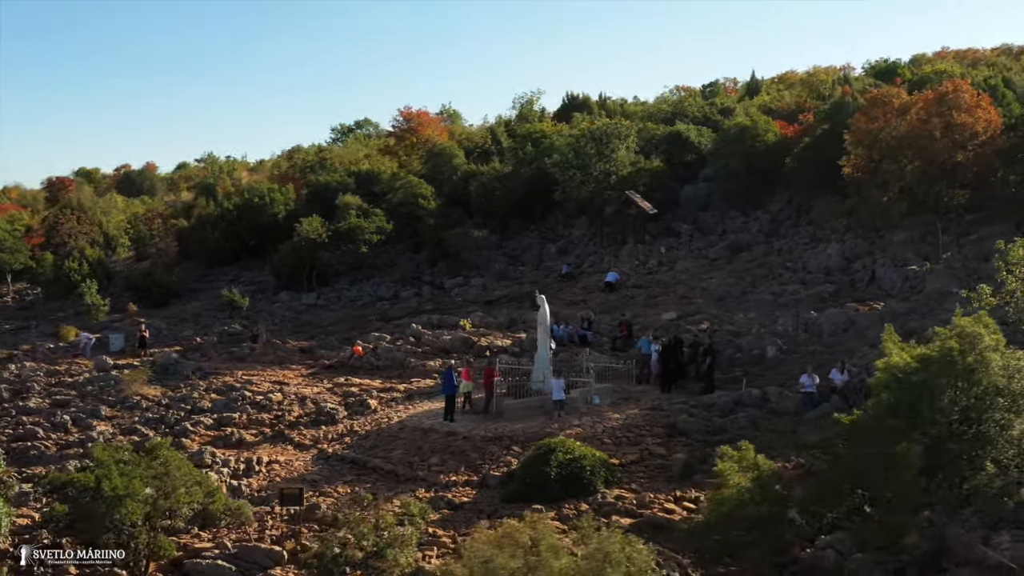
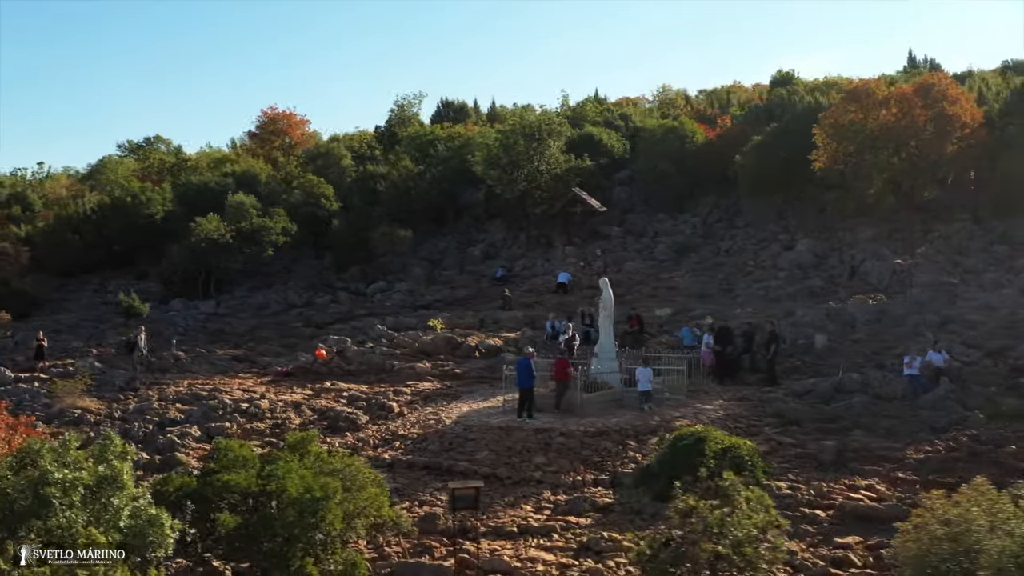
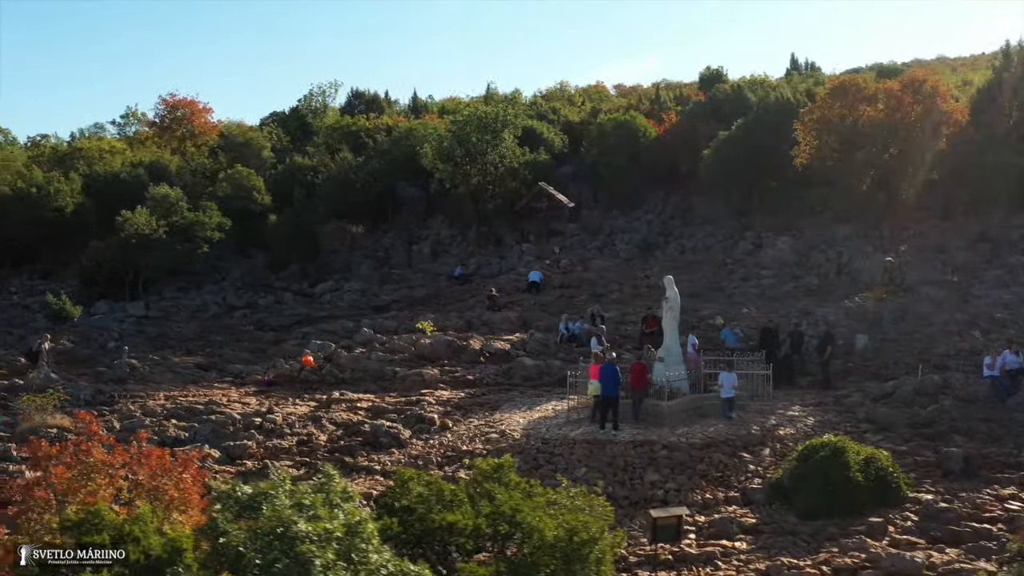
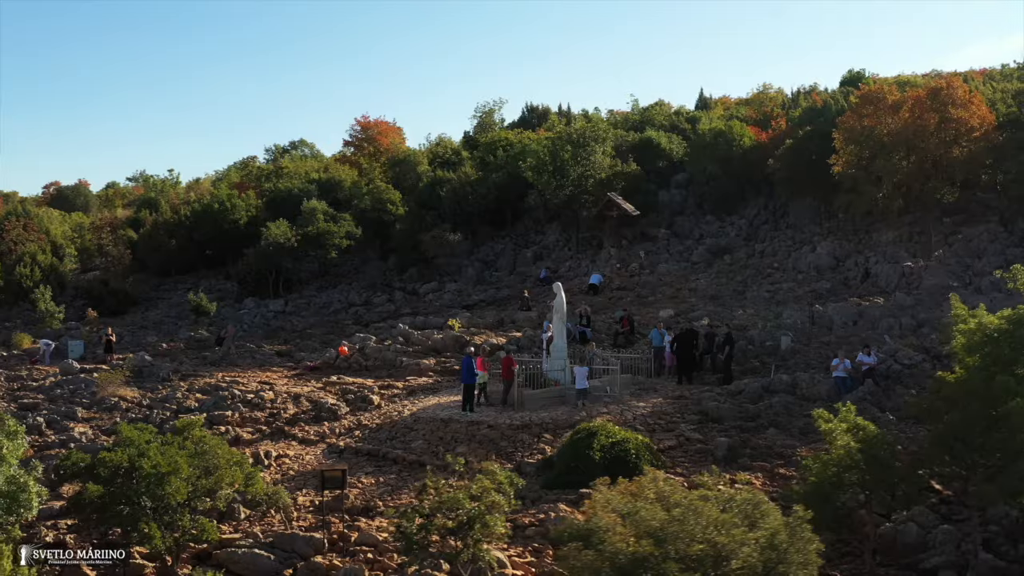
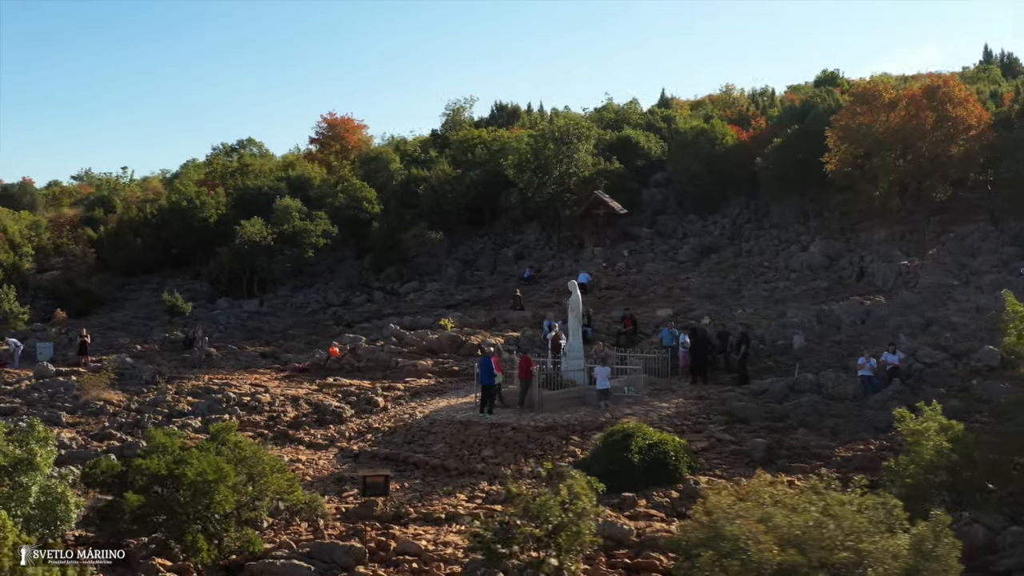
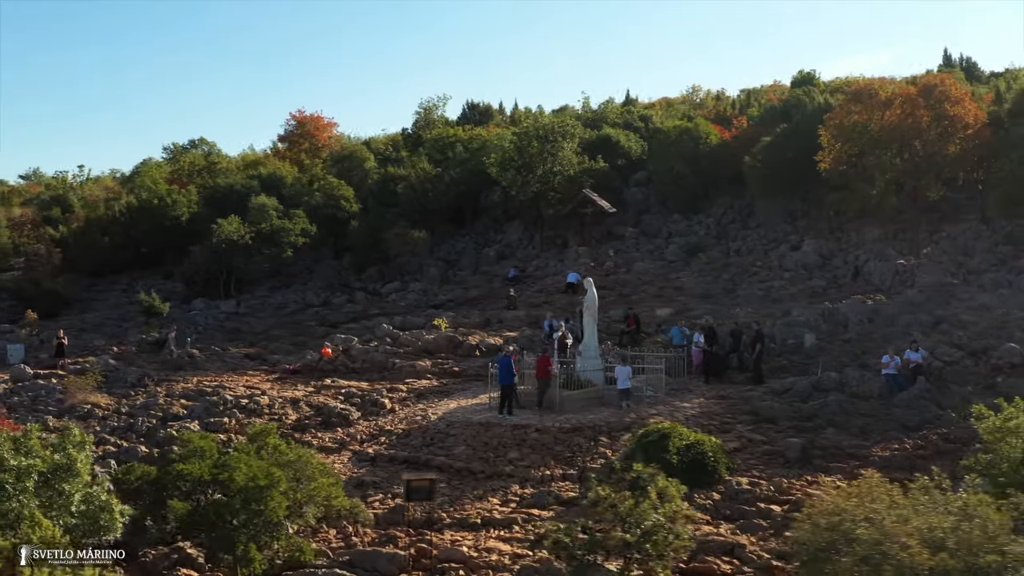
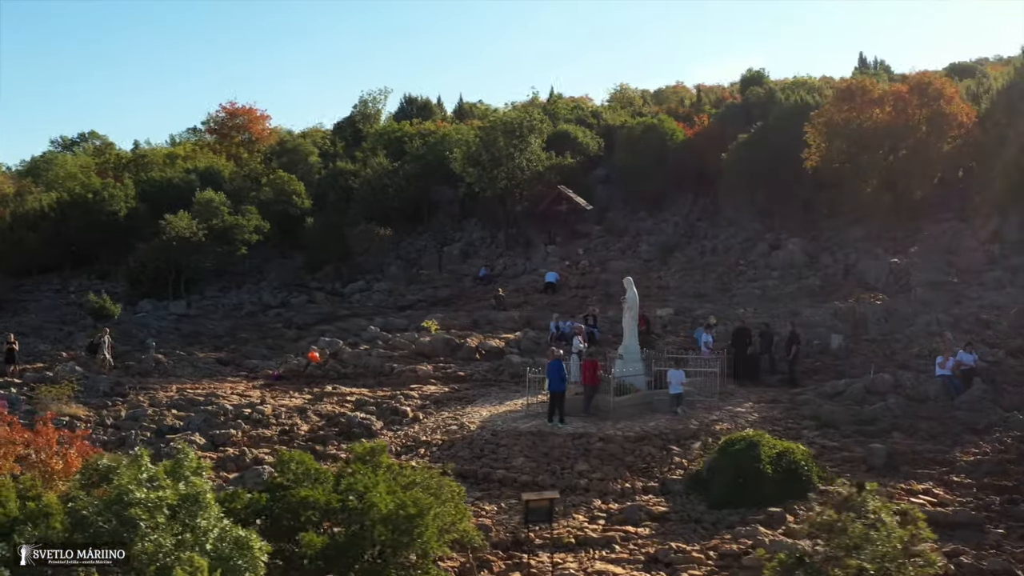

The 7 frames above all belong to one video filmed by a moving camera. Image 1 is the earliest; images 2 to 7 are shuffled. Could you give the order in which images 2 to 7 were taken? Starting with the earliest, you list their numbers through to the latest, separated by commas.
4, 5, 6, 2, 7, 3
